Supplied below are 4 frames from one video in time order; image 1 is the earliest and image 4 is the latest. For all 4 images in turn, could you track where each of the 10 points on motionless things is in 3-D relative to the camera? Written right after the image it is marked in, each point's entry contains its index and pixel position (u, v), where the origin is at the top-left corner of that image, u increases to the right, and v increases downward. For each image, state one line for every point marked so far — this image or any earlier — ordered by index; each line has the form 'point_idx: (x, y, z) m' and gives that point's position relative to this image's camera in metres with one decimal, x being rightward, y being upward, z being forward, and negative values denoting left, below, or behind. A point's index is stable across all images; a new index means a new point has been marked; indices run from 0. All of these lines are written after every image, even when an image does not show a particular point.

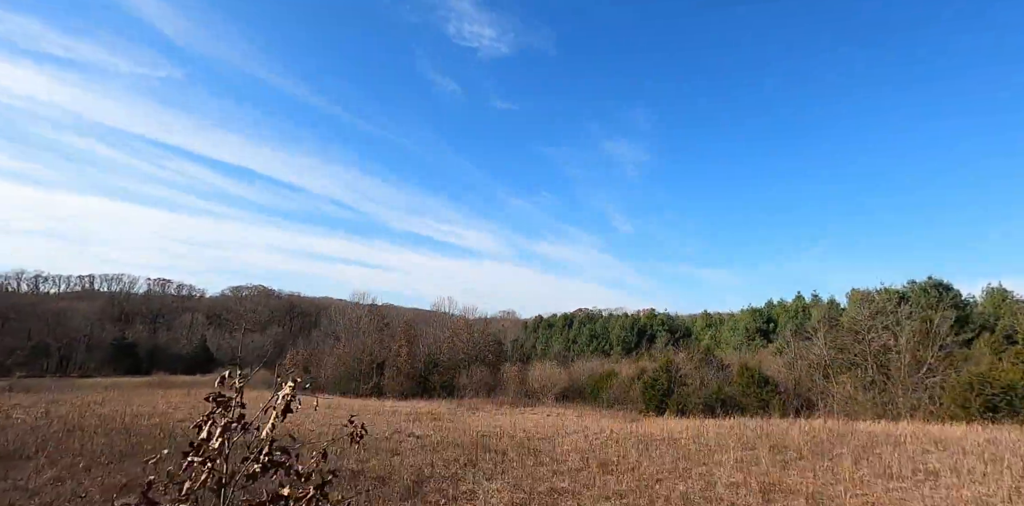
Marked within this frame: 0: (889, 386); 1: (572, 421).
0: (+13.7, -4.9, +18.5) m
1: (+2.3, -6.1, +18.7) m
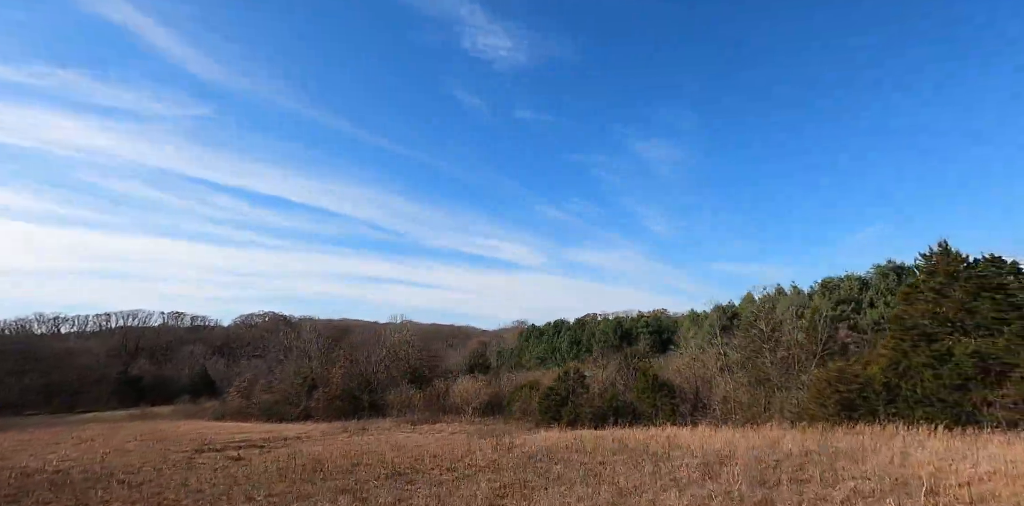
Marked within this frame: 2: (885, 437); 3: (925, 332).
0: (+8.8, -4.6, +17.4) m
1: (-2.4, -6.6, +18.4) m
2: (+9.2, -4.5, +12.6) m
3: (+11.6, -2.2, +14.2) m
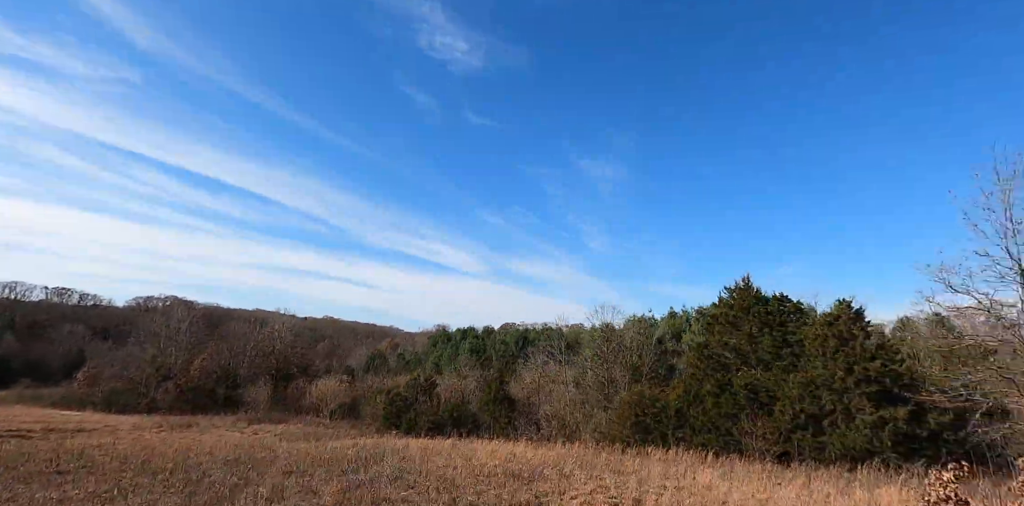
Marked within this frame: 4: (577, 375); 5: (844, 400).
0: (+2.9, -5.4, +17.9) m
1: (-8.5, -6.4, +17.7) m
2: (+3.8, -5.4, +13.2) m
3: (+6.1, -3.2, +15.0) m
4: (+2.5, -4.8, +19.9) m
5: (+7.9, -3.5, +12.2) m
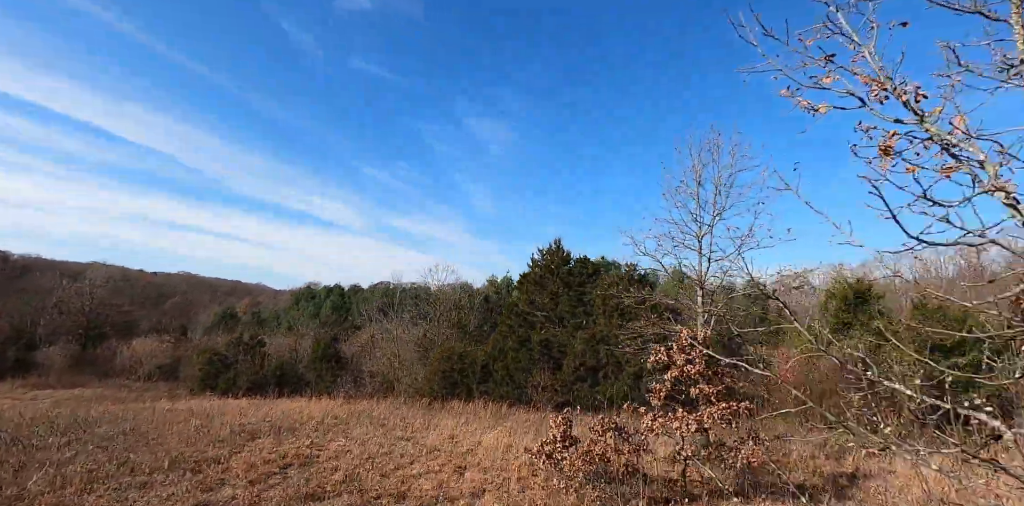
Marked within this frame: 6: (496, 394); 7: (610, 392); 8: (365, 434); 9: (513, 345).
0: (-3.4, -3.9, +18.3) m
1: (-14.5, -4.7, +15.9) m
2: (-1.6, -4.3, +13.9) m
3: (+0.4, -2.1, +16.0) m
4: (-4.2, -3.2, +20.2) m
5: (+2.8, -2.7, +13.6) m
6: (-0.5, -4.2, +15.1) m
7: (+2.5, -3.6, +13.3) m
8: (-2.4, -3.0, +8.5) m
9: (0.0, -2.8, +15.5) m
